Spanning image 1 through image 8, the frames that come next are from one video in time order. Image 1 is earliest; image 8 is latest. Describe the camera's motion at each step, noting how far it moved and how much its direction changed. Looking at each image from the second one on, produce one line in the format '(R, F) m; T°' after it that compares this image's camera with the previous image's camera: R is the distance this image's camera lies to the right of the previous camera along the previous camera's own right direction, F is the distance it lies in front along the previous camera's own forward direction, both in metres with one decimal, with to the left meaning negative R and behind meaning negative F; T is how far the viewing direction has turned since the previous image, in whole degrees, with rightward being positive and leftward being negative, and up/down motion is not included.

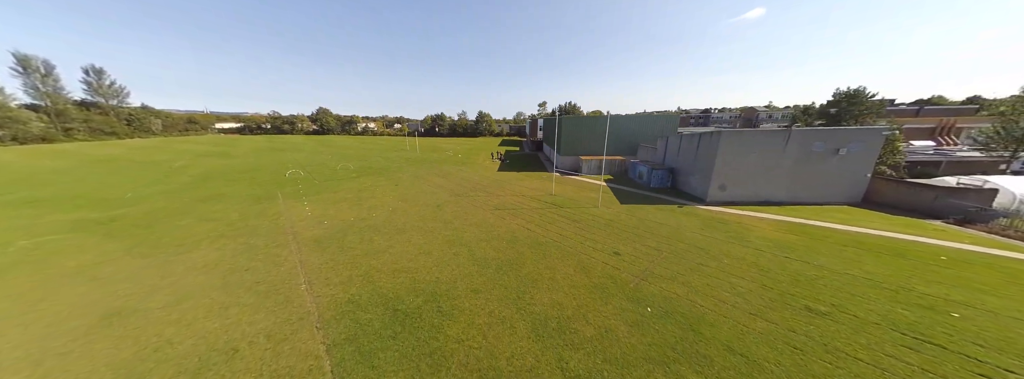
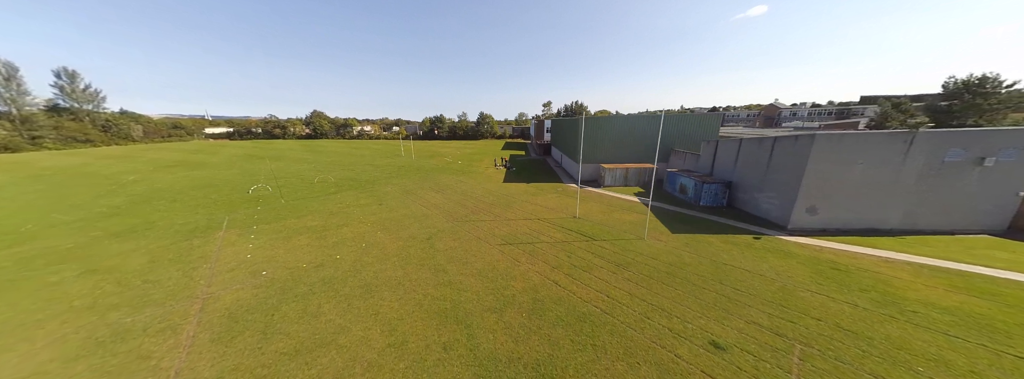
(-0.6, +4.2) m; 0°
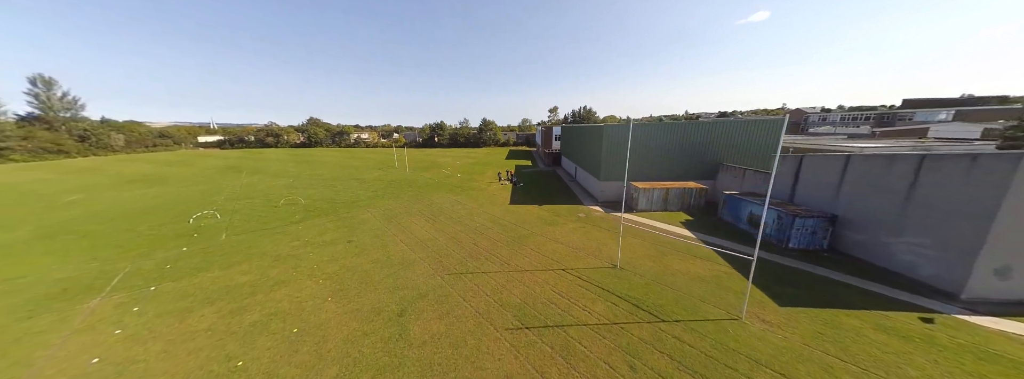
(-0.5, +4.3) m; -1°
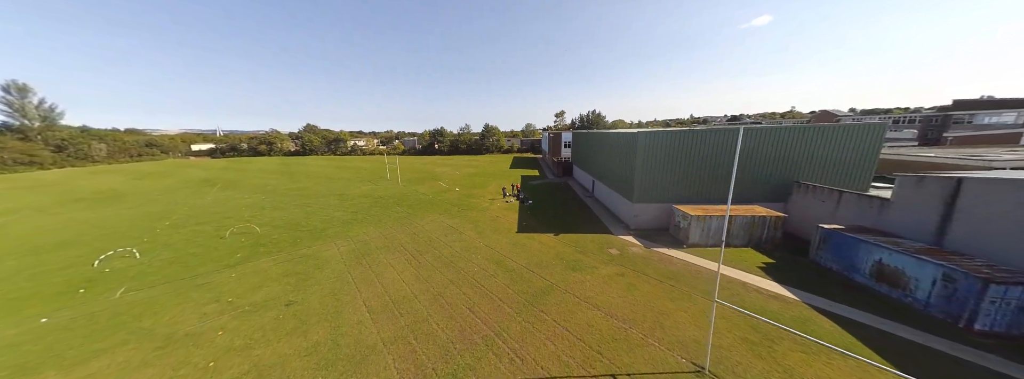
(-0.3, +4.0) m; -1°
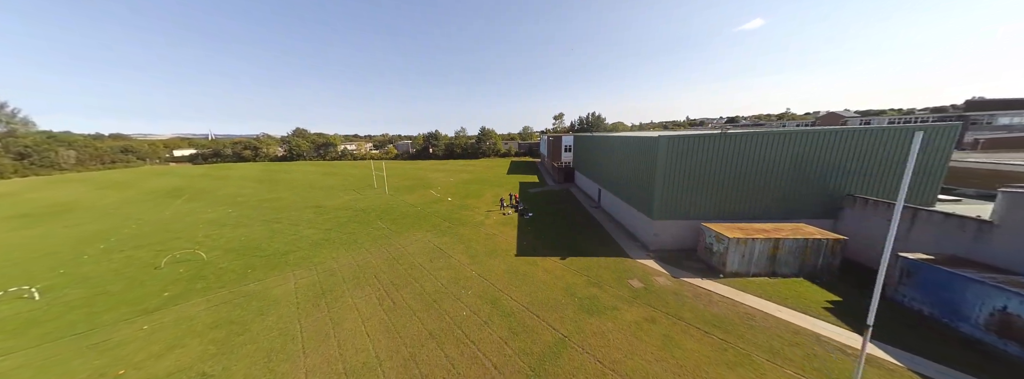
(0.0, +2.4) m; +1°
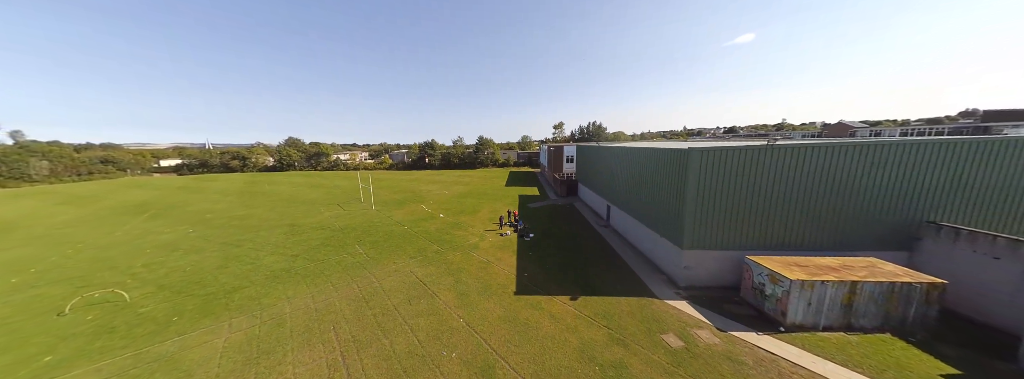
(0.0, +2.3) m; 0°
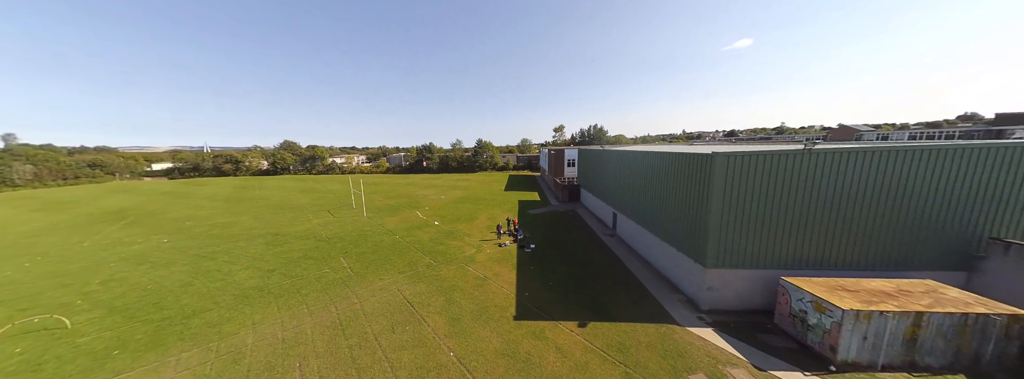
(0.0, +1.3) m; 0°
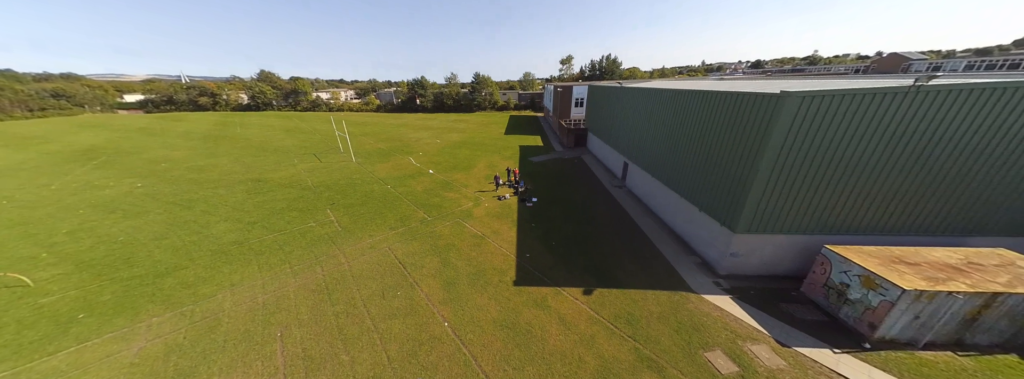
(0.0, +1.7) m; 0°
